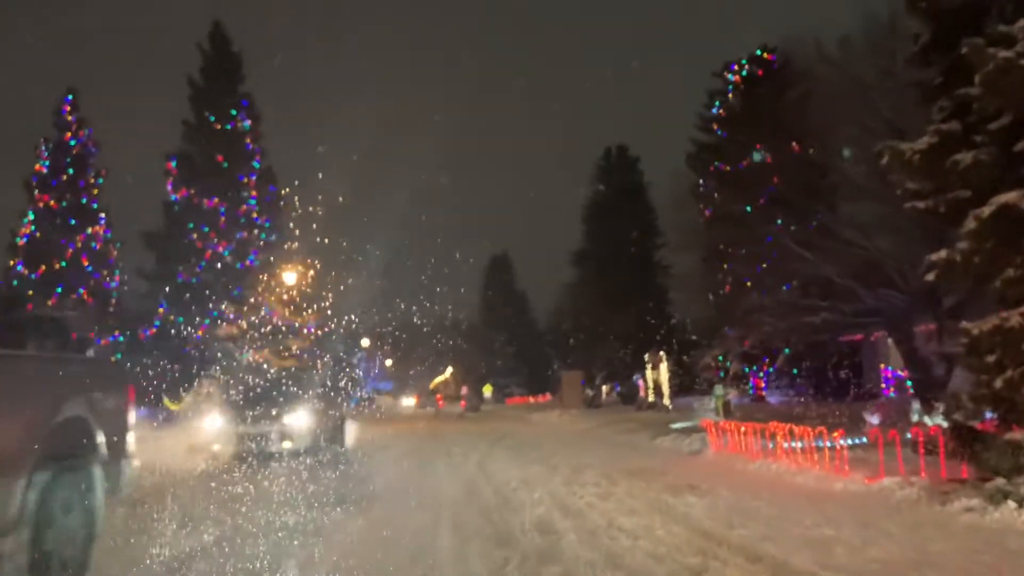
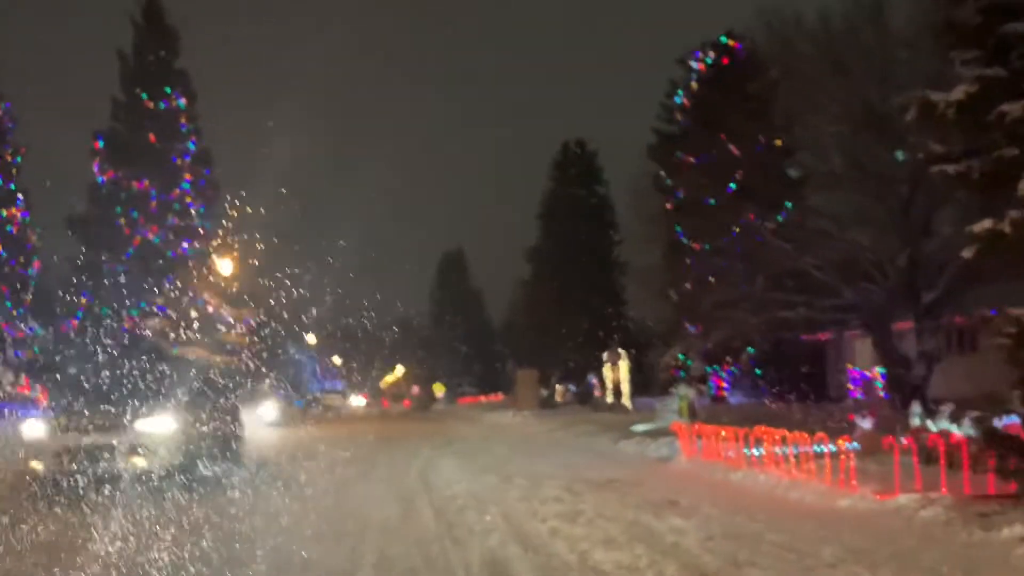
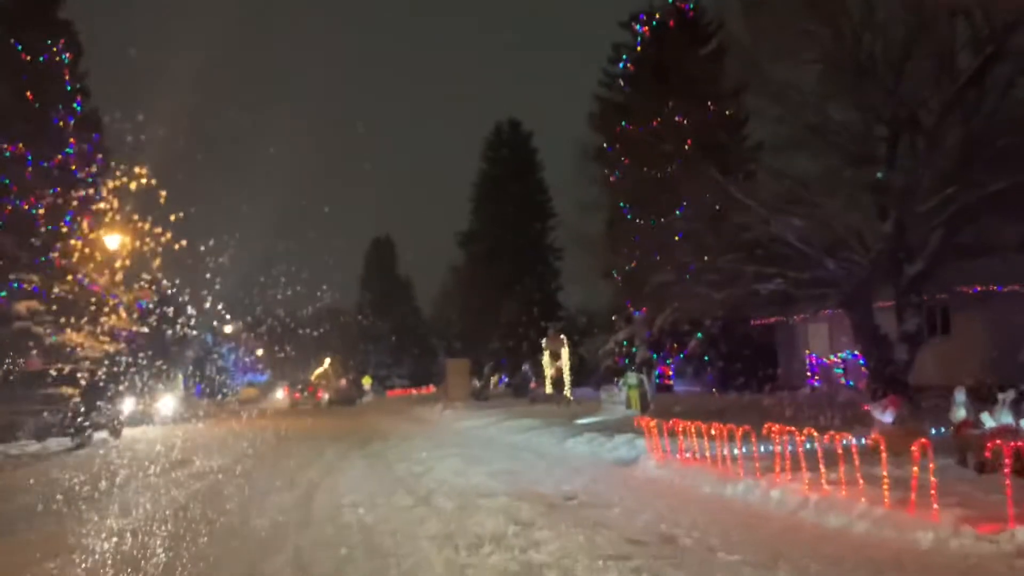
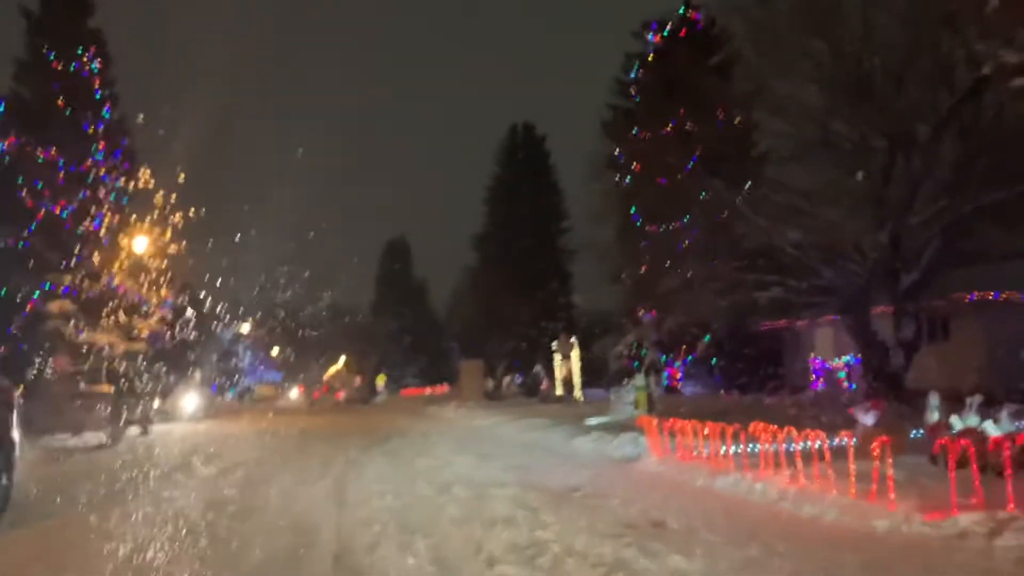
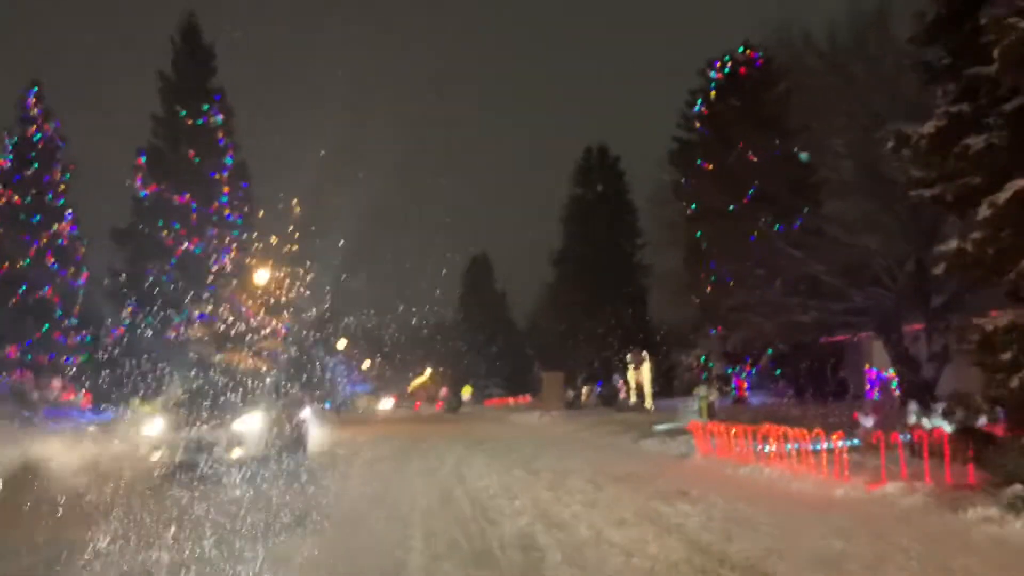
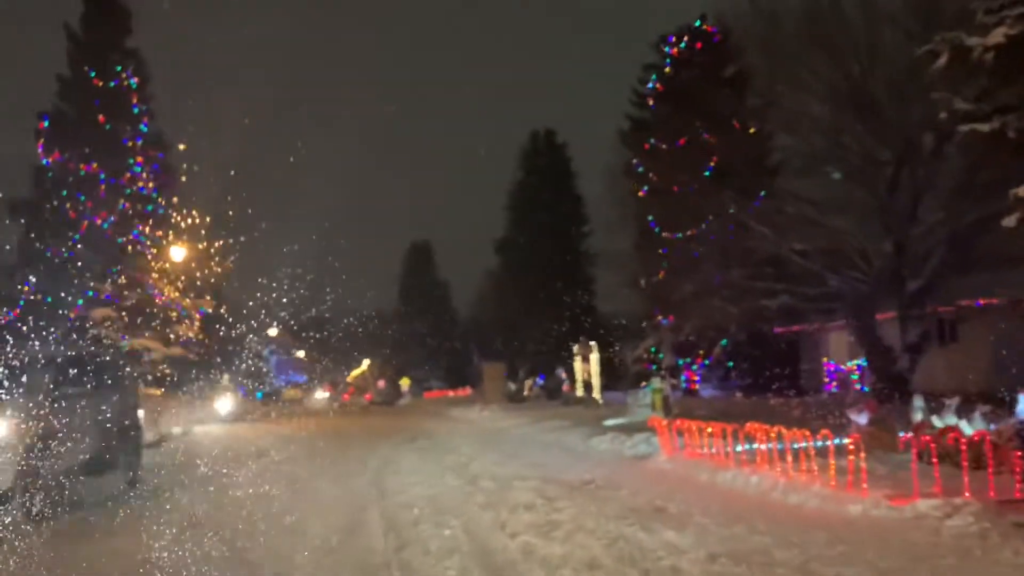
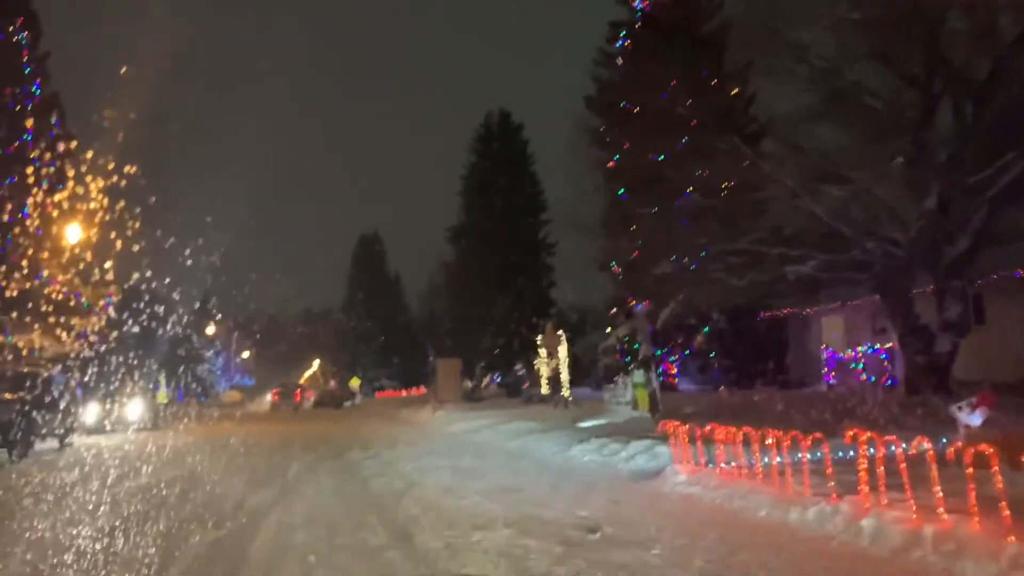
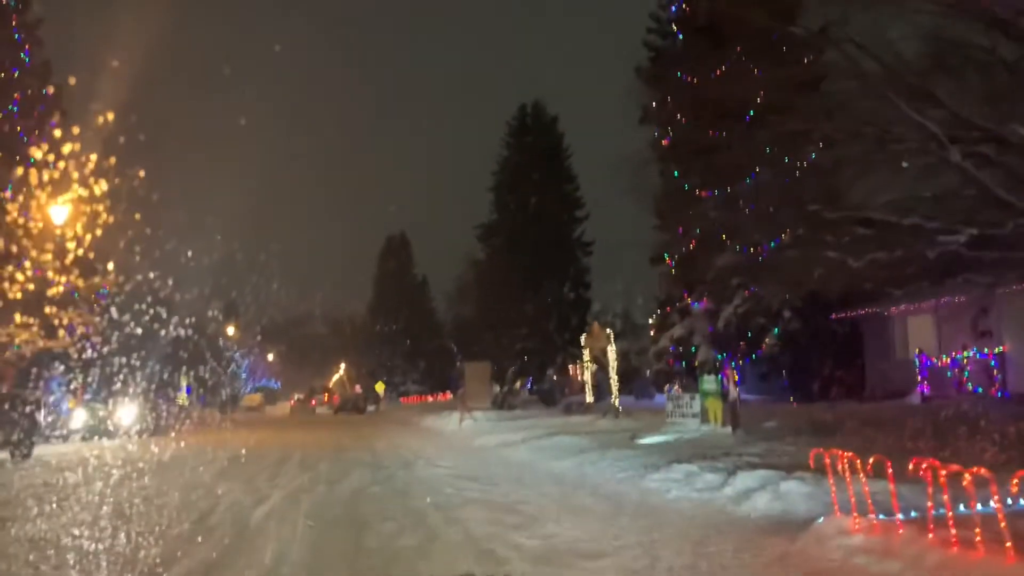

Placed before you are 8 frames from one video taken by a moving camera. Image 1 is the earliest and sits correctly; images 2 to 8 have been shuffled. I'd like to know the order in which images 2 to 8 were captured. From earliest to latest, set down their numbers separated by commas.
5, 2, 6, 4, 3, 7, 8
